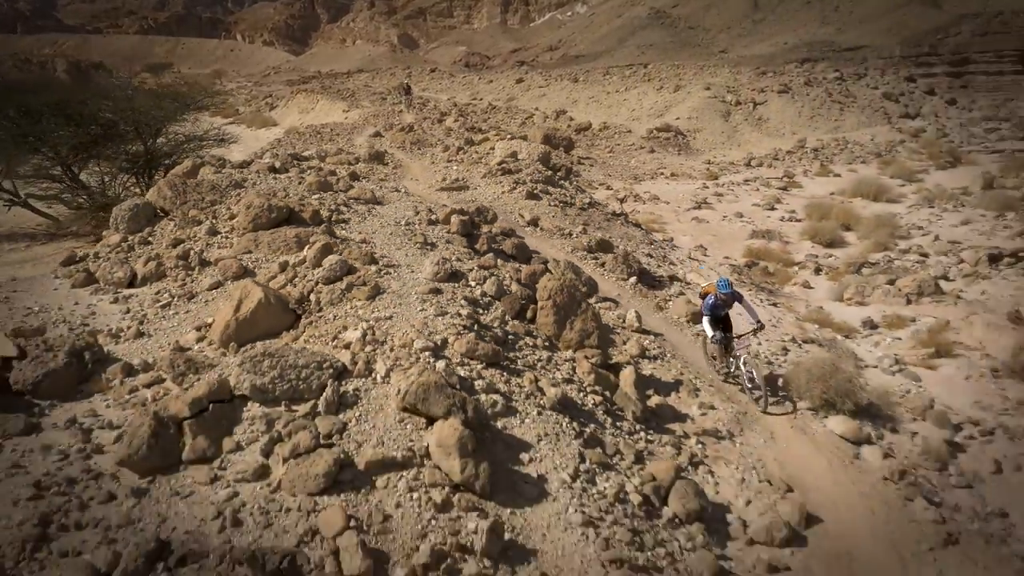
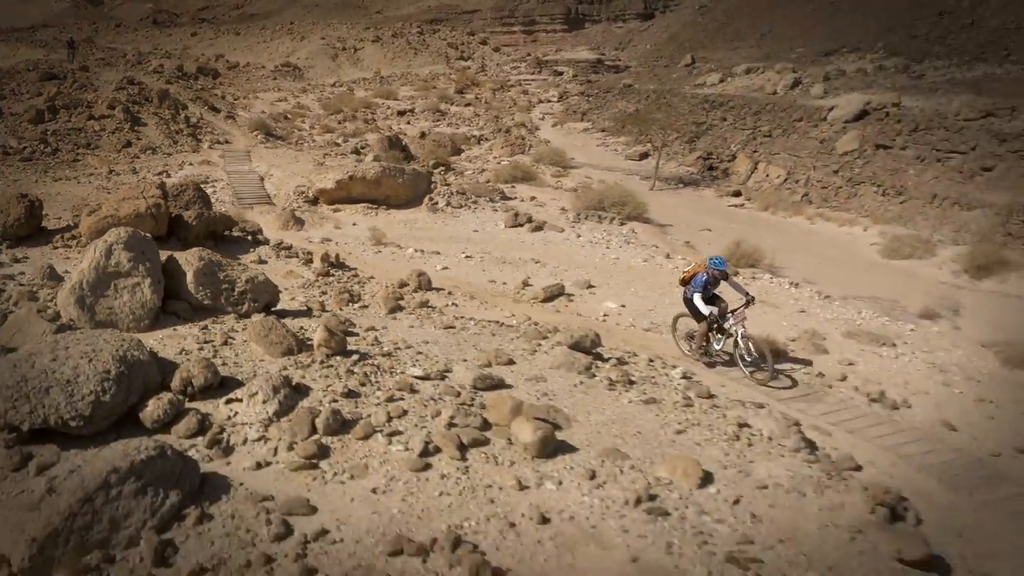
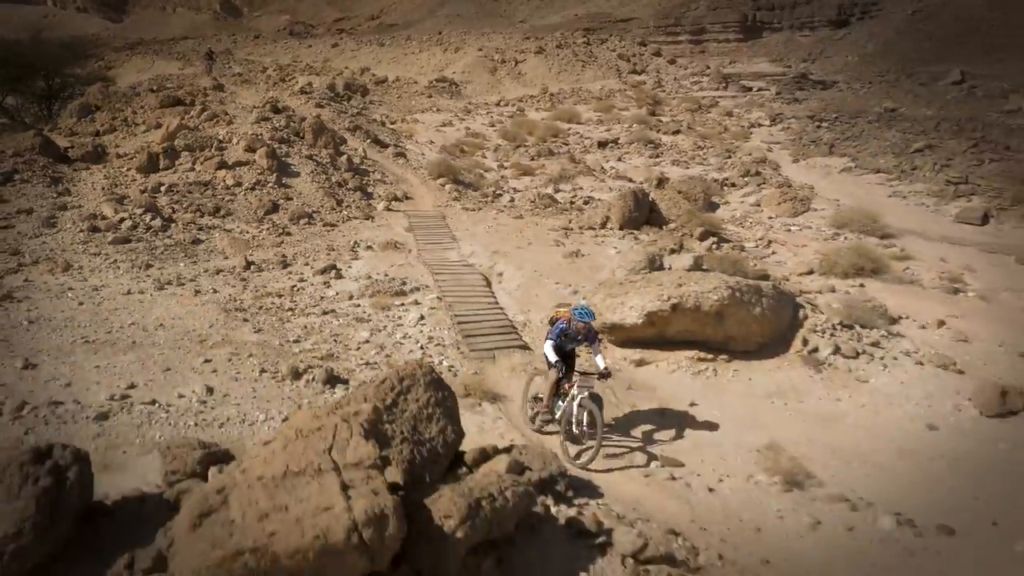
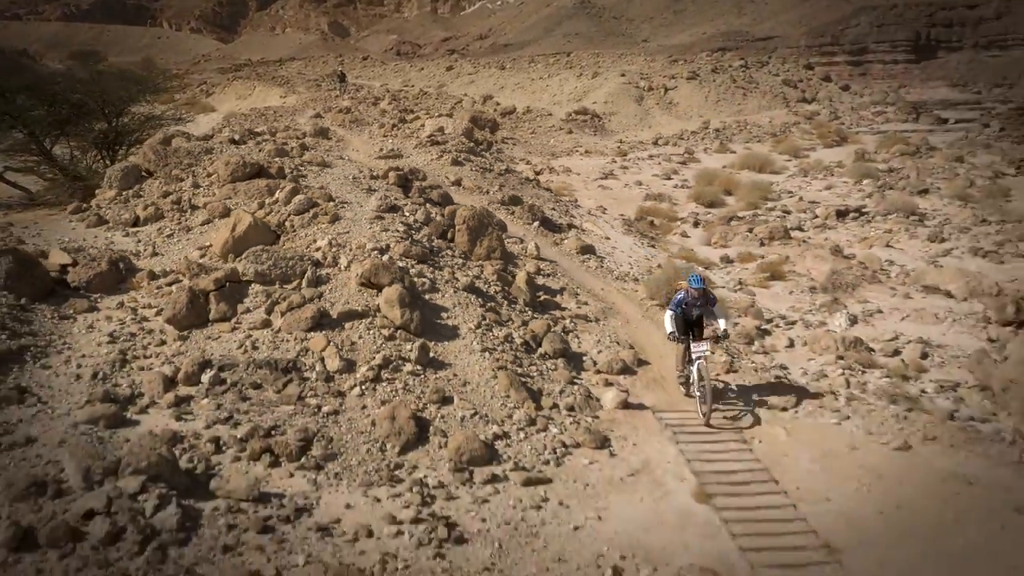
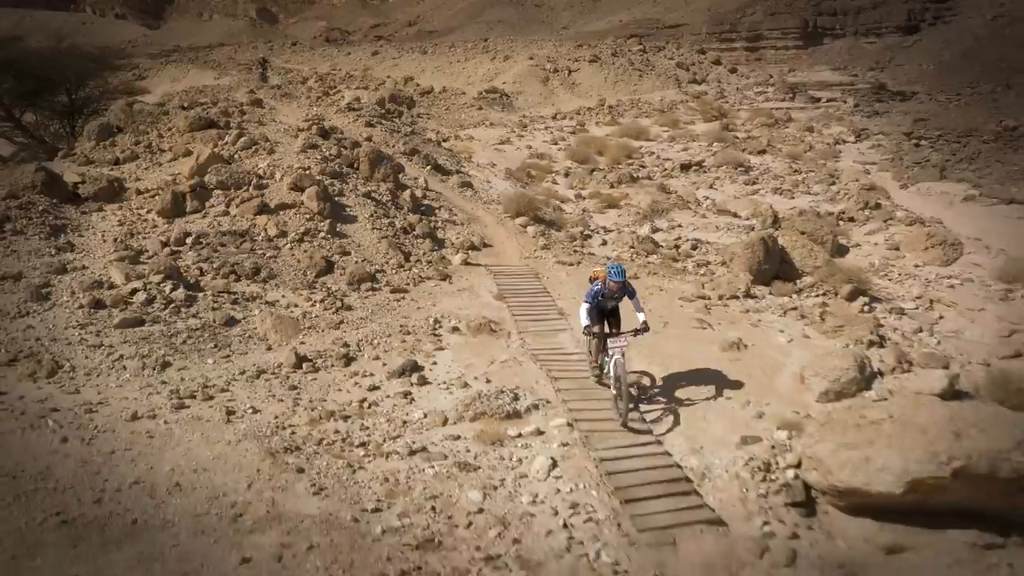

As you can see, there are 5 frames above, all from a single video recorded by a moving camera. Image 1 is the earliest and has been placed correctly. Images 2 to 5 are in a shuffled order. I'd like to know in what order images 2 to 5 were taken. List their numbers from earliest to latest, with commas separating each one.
4, 5, 3, 2
